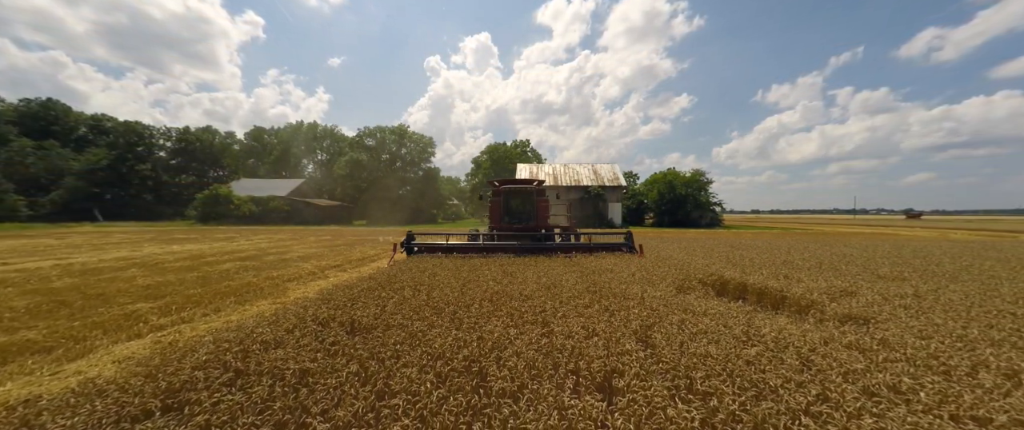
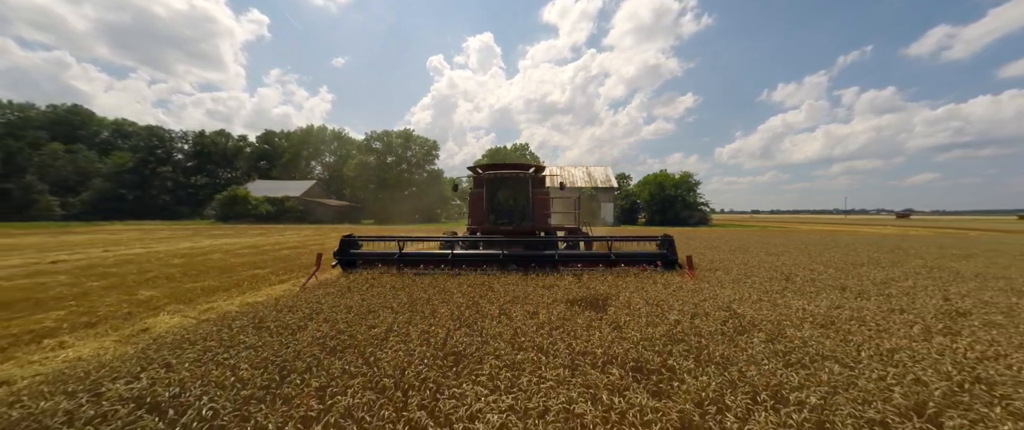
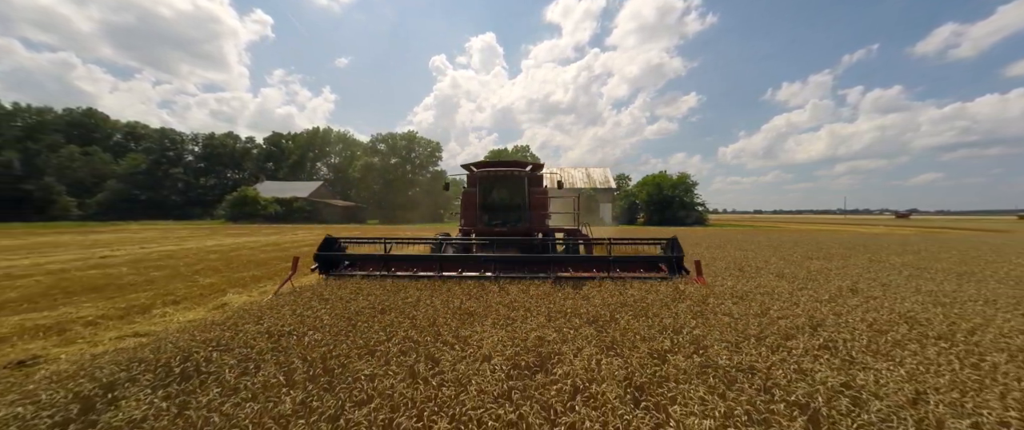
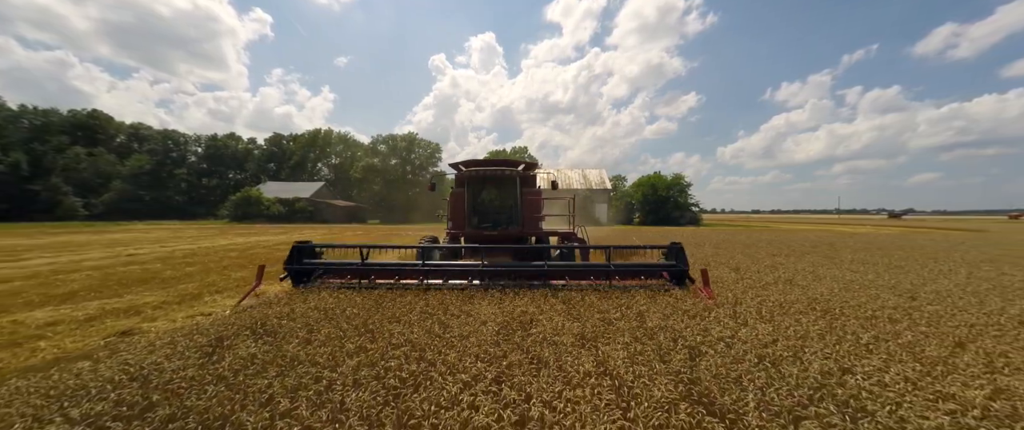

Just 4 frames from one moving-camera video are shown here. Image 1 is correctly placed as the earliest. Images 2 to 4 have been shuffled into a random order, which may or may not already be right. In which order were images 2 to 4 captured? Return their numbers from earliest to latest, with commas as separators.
2, 3, 4
